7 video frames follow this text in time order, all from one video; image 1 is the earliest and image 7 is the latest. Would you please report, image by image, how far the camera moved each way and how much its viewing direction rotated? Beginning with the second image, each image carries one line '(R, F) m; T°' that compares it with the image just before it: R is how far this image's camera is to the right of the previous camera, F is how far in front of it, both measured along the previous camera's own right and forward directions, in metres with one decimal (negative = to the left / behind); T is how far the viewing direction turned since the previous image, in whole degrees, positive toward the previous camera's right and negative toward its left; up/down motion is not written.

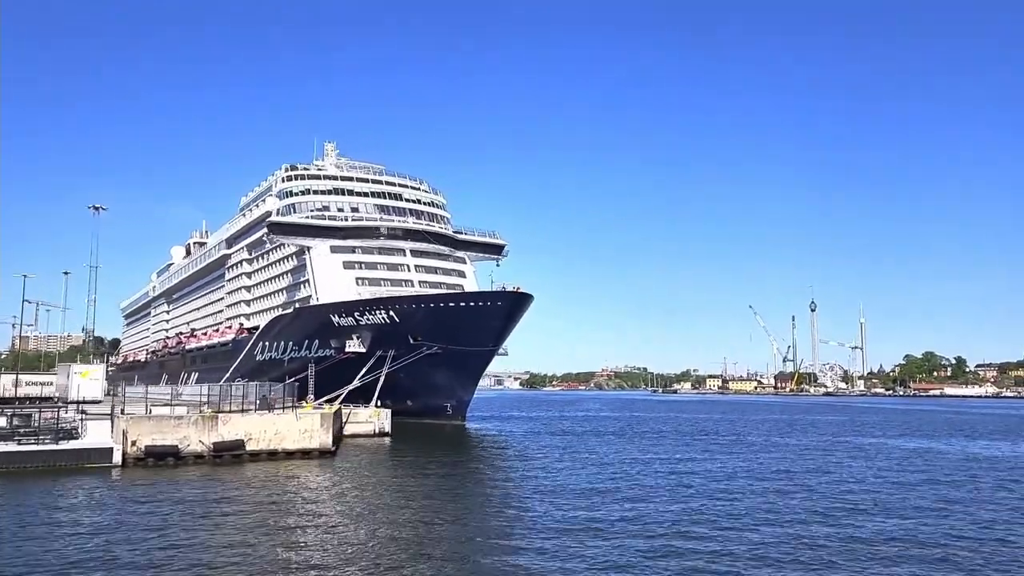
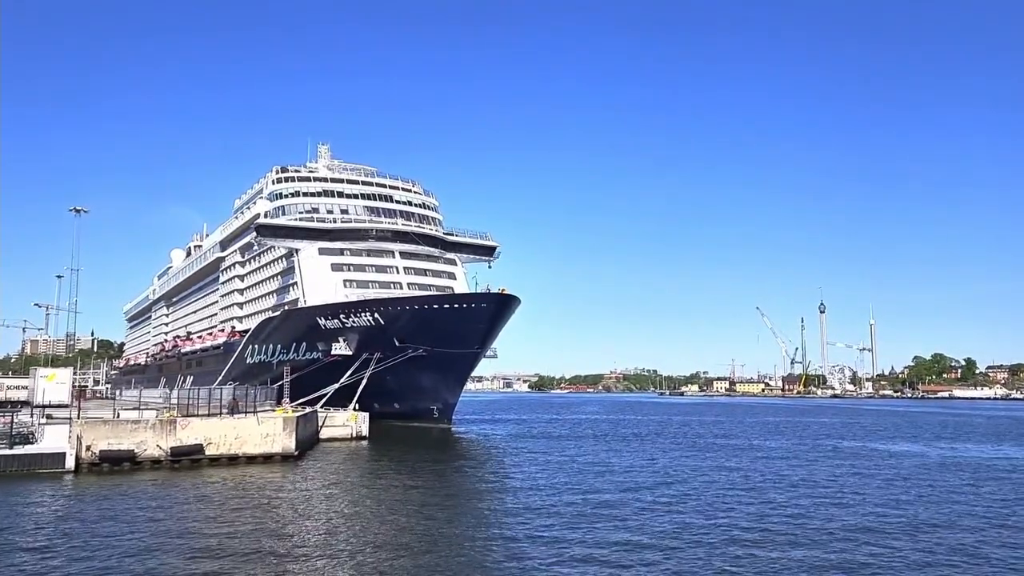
(+1.2, +0.4) m; 0°
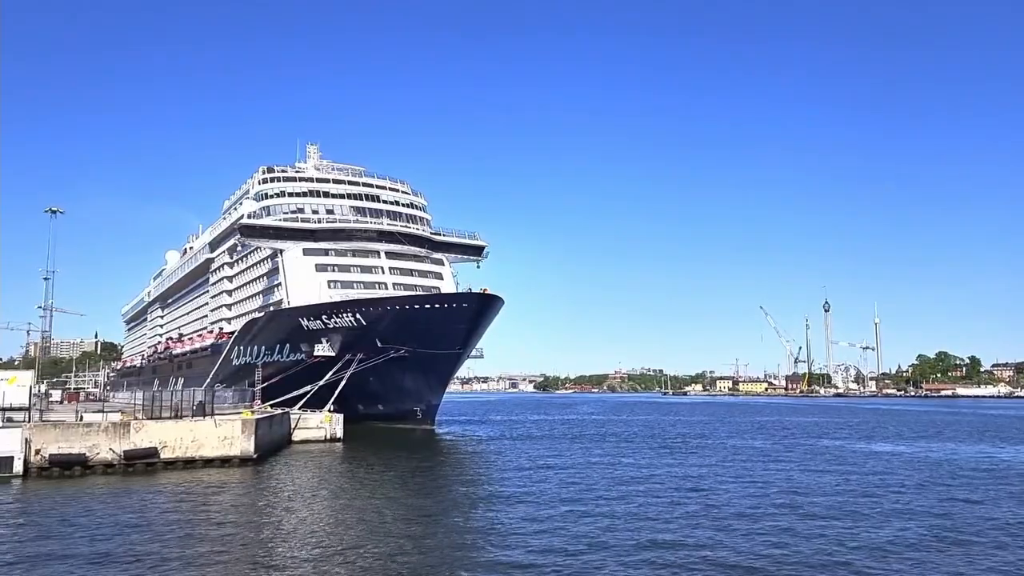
(+1.1, +0.5) m; 0°
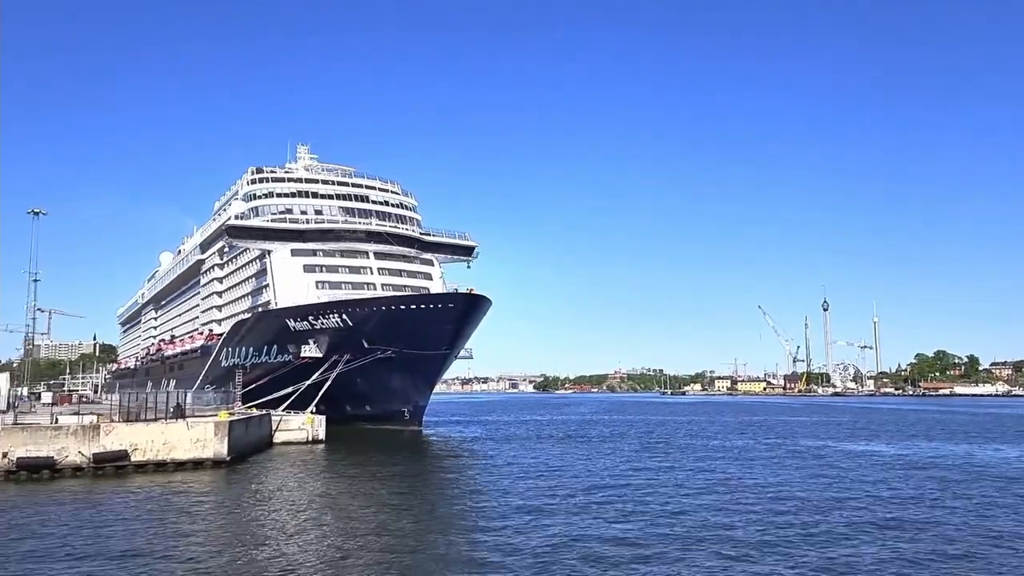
(+0.6, +0.2) m; 0°
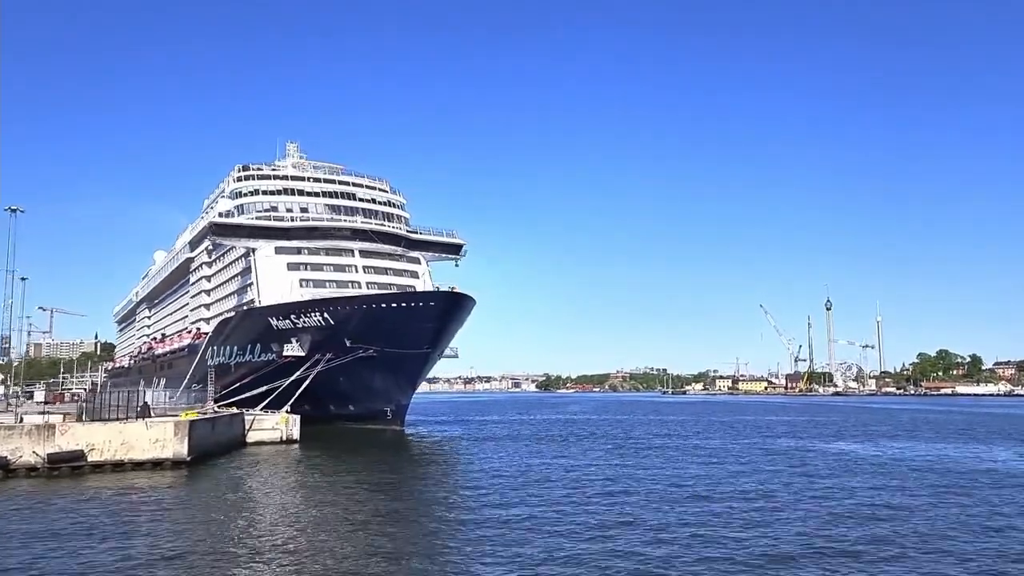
(+0.9, +0.3) m; 0°
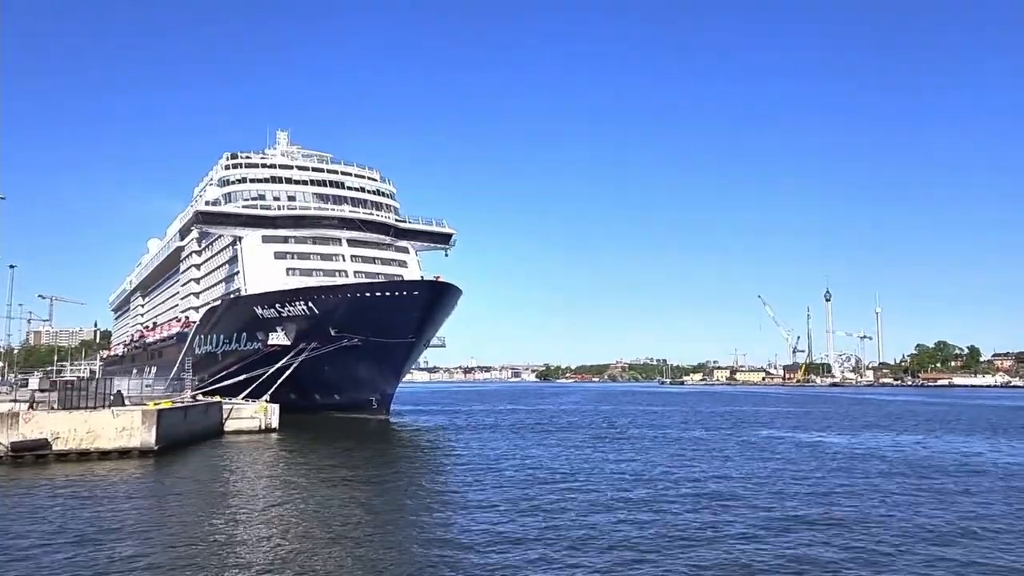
(+0.7, +0.2) m; 0°
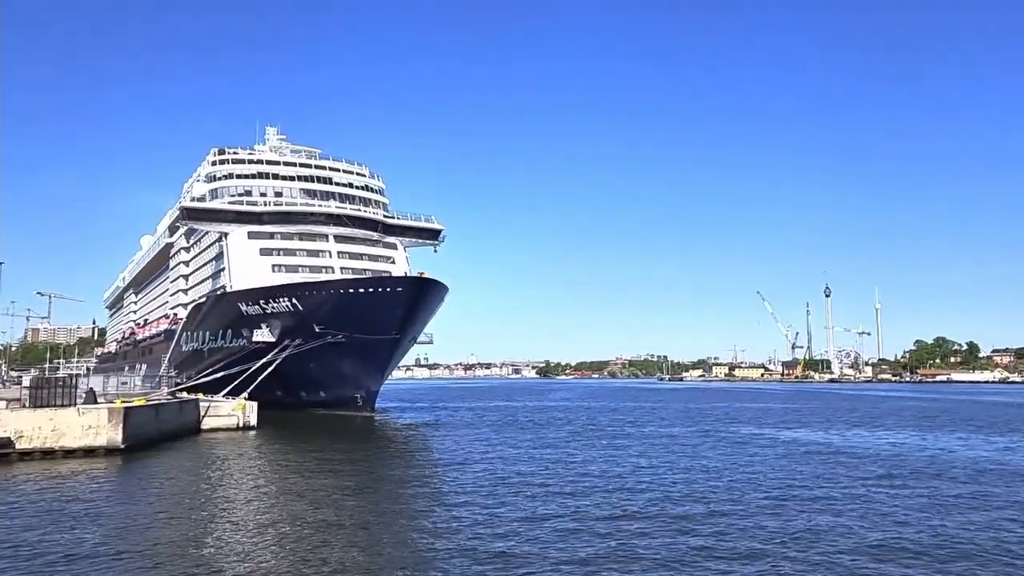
(+0.8, +0.2) m; 0°
